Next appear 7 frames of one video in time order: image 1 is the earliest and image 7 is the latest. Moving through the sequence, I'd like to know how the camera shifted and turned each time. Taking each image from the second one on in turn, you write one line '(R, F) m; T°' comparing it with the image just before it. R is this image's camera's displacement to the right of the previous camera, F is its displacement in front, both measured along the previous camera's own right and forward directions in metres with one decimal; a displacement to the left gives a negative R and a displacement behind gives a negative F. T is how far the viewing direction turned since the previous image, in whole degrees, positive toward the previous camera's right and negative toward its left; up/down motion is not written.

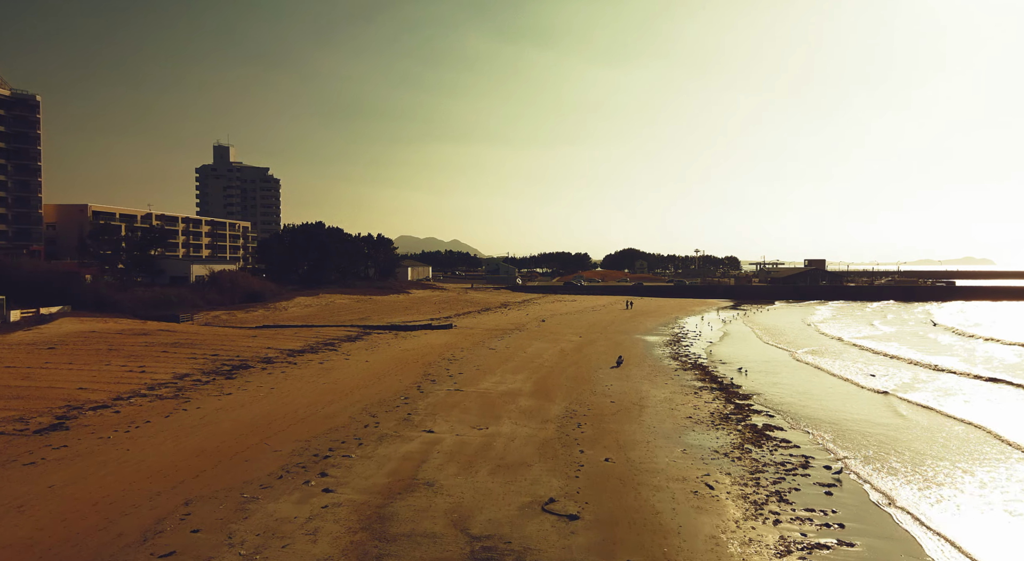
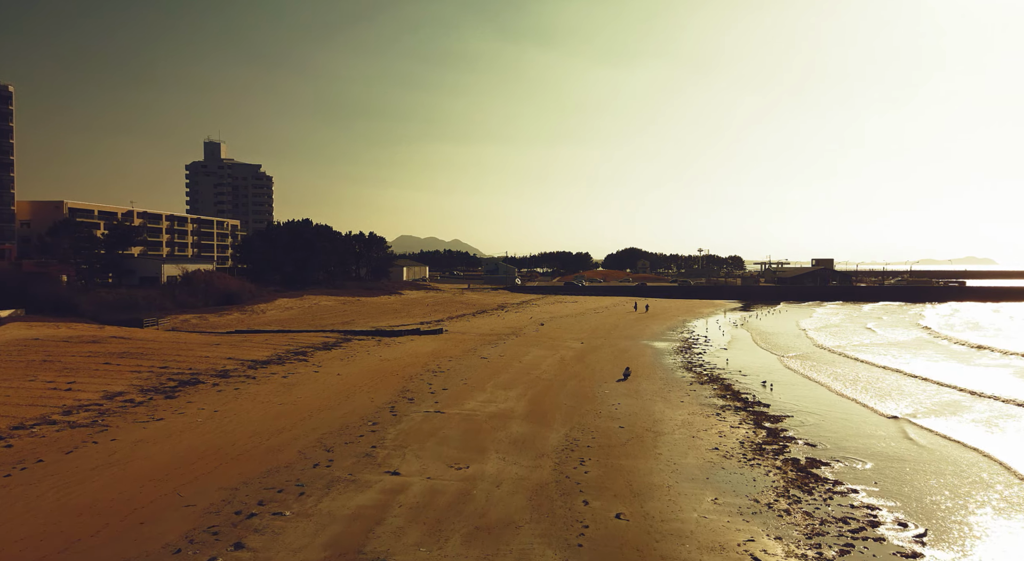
(+0.3, +3.8) m; 0°
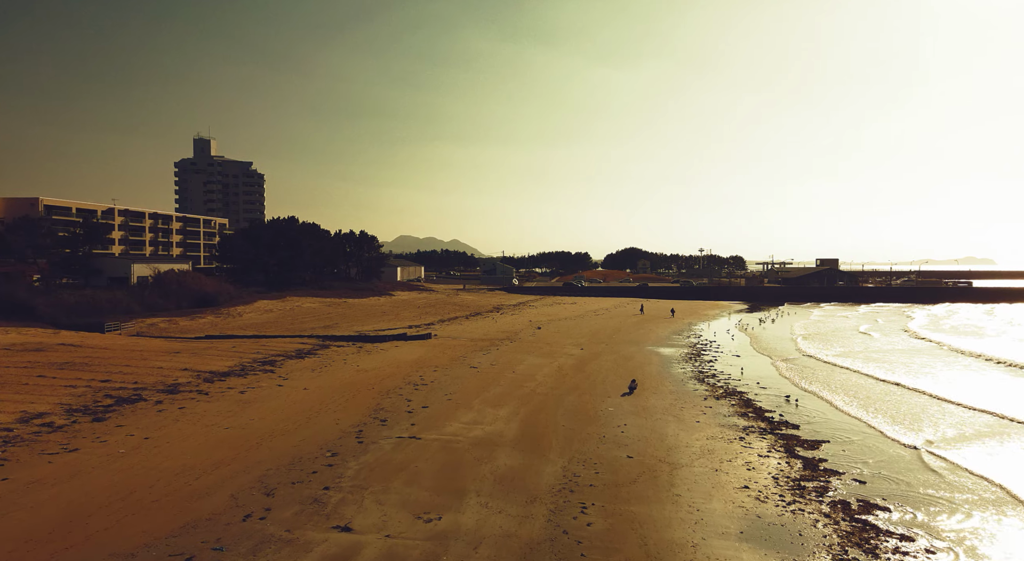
(+0.3, +3.2) m; 0°
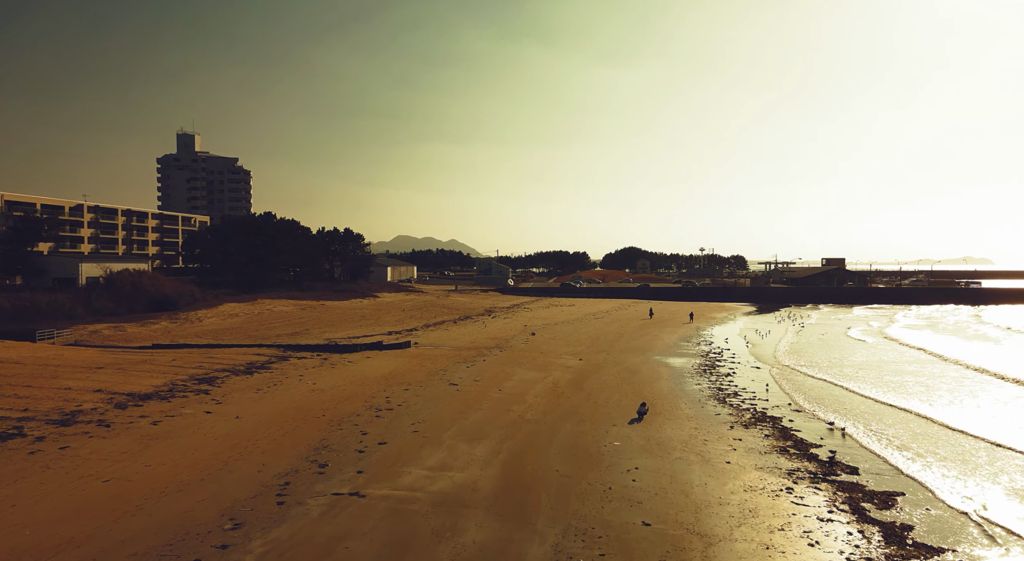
(+0.4, +4.5) m; 0°
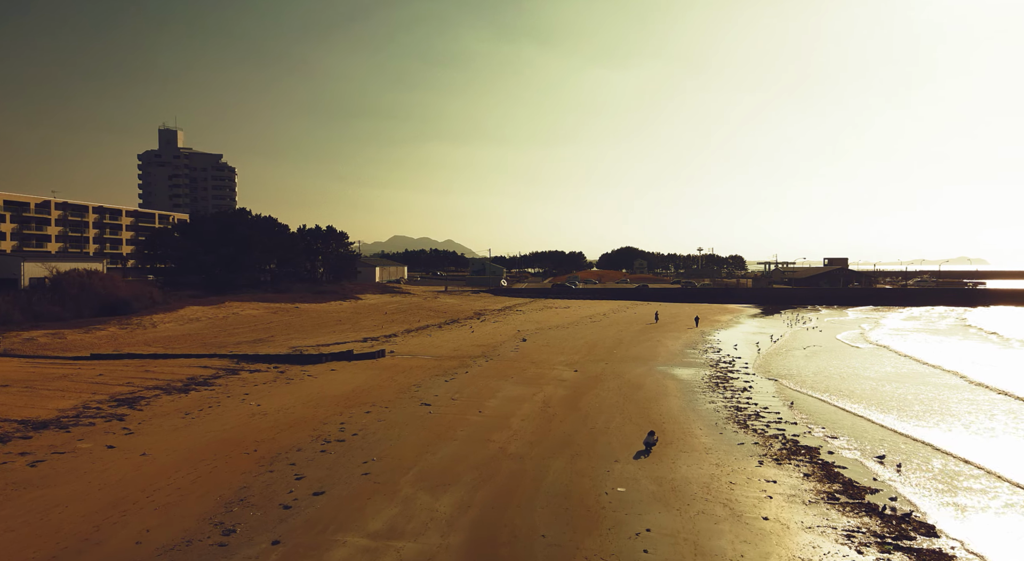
(+0.4, +3.8) m; 0°
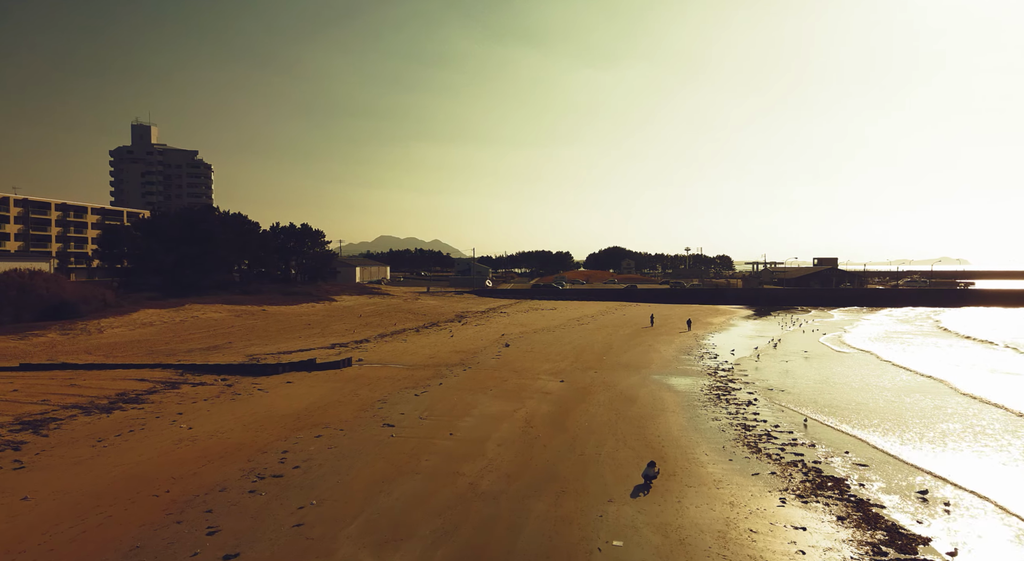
(+0.3, +2.8) m; +1°
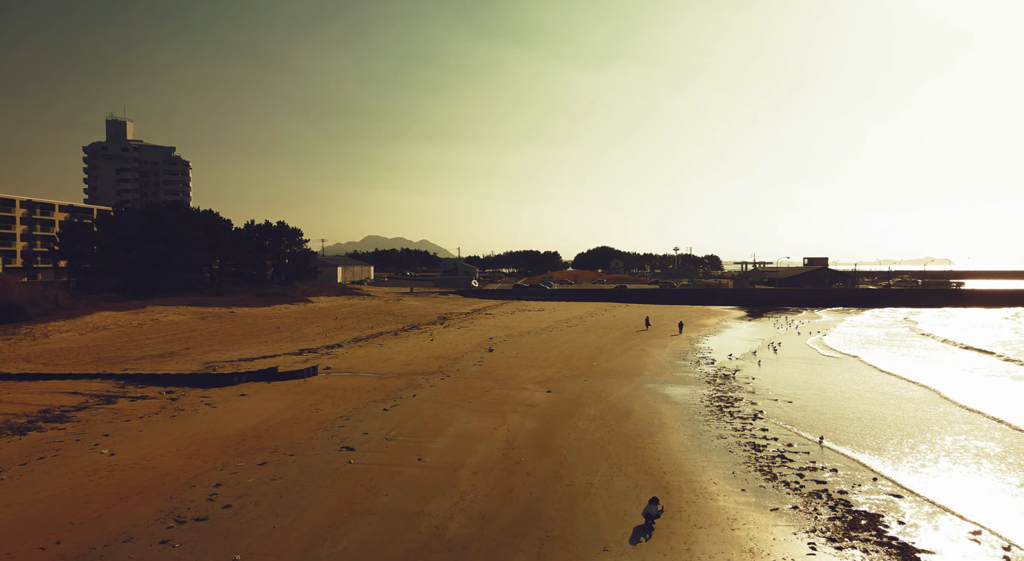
(+0.2, +2.3) m; +1°
